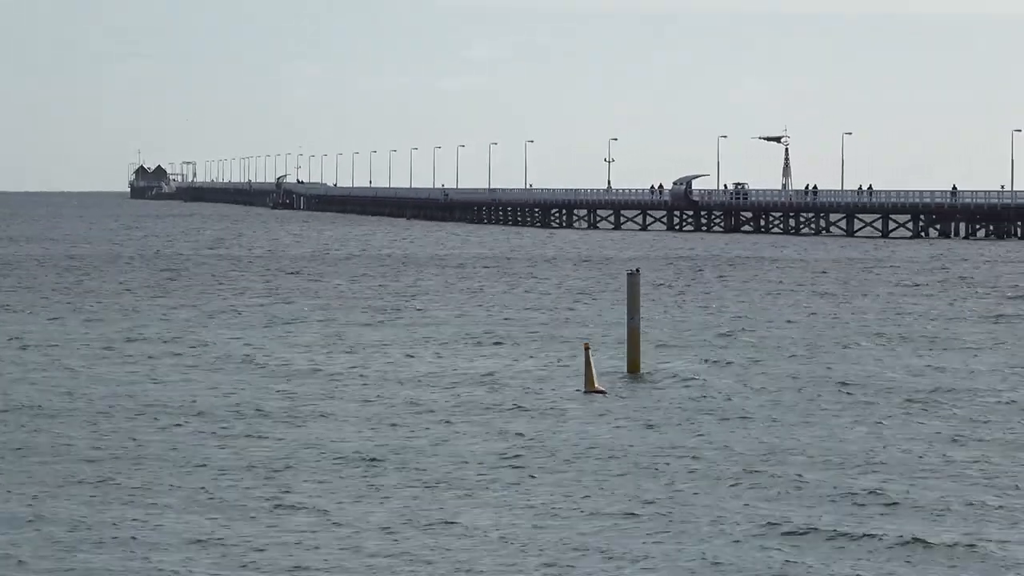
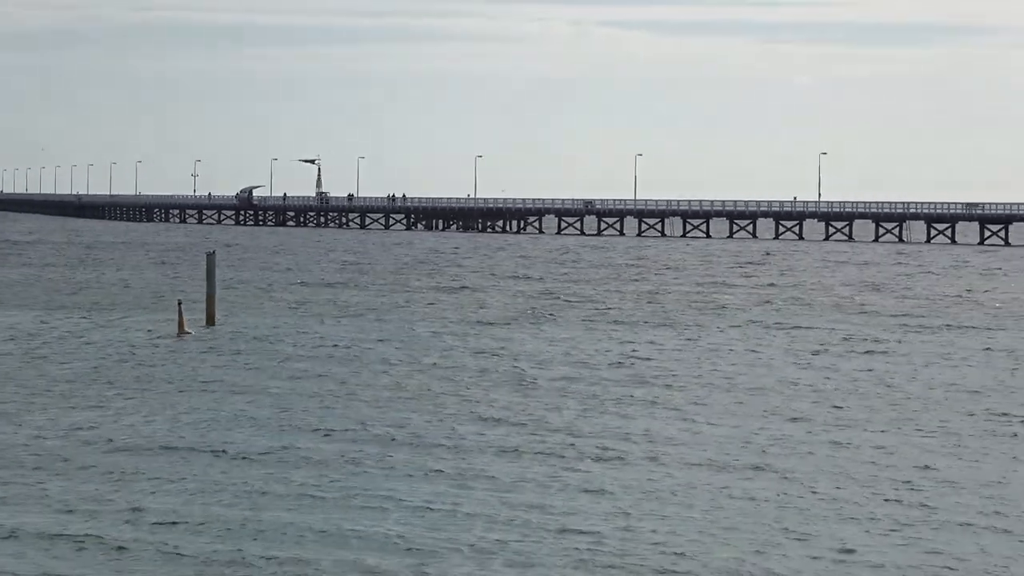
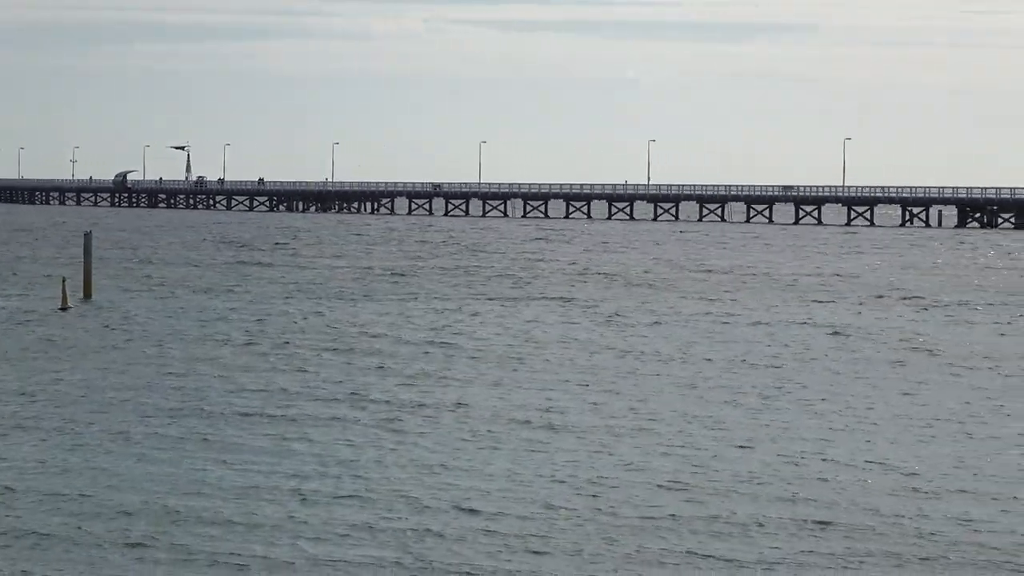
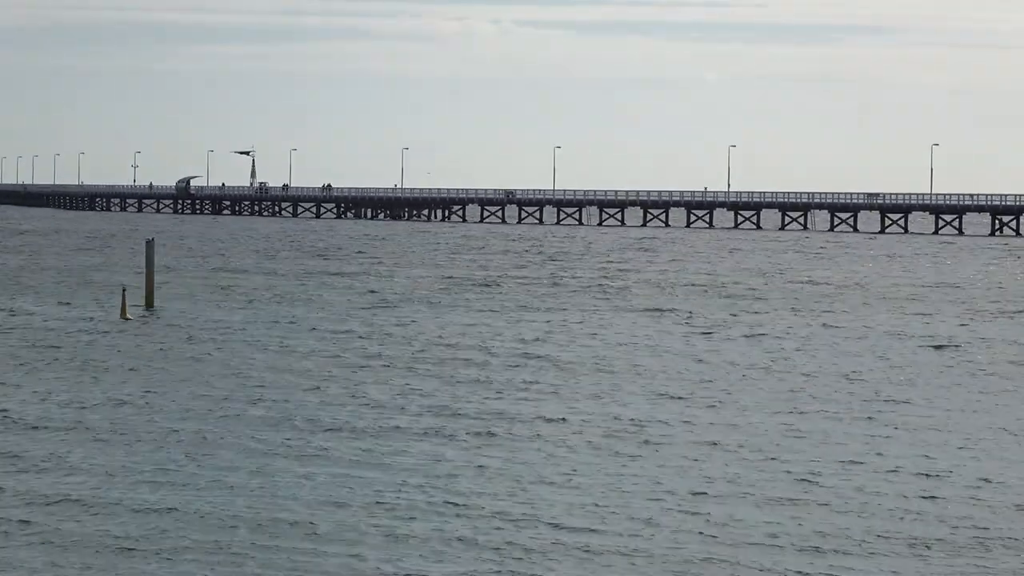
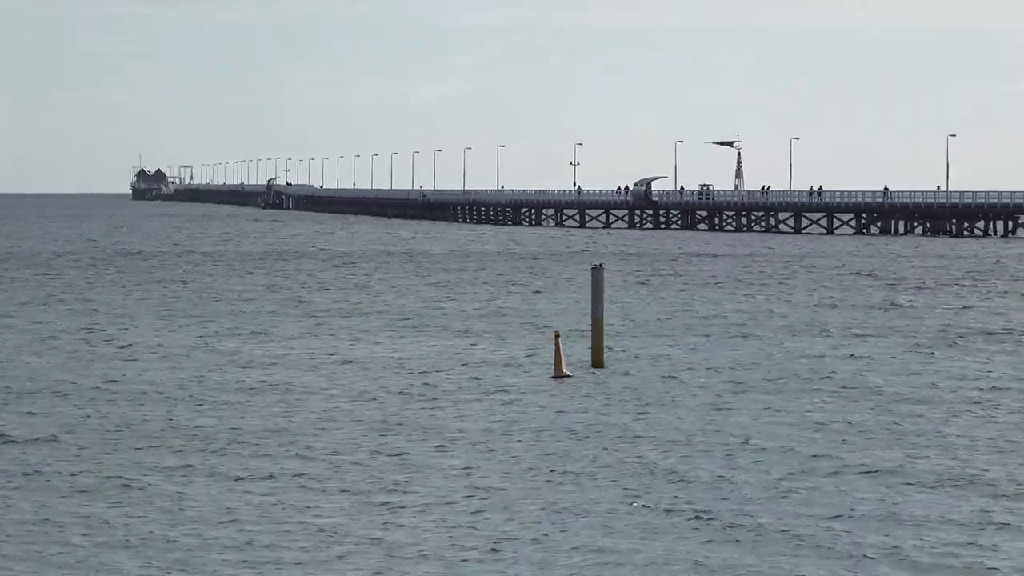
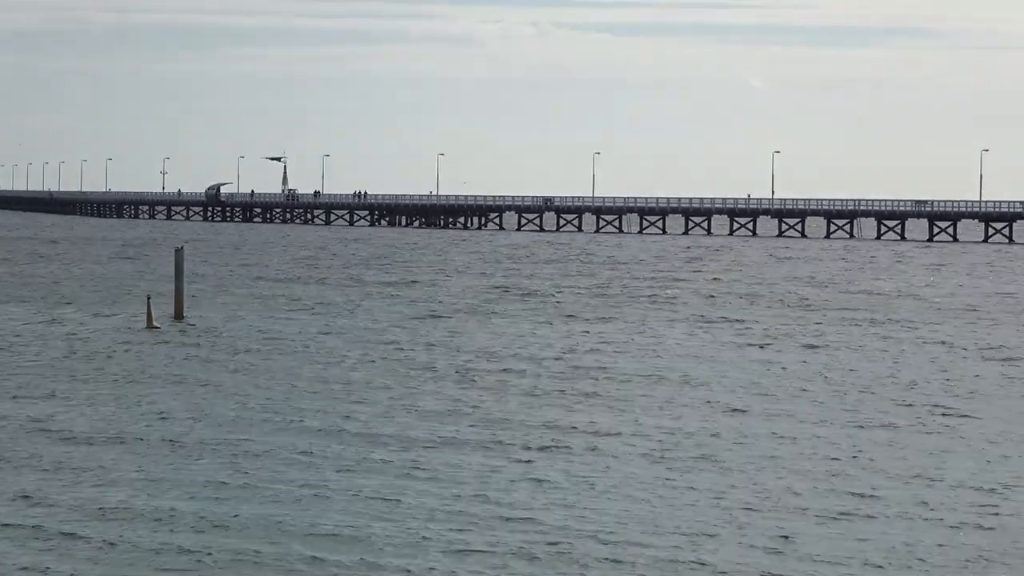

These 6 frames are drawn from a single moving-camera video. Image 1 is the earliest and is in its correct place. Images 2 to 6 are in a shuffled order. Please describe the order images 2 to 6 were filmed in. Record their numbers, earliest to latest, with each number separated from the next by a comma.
5, 2, 6, 4, 3
